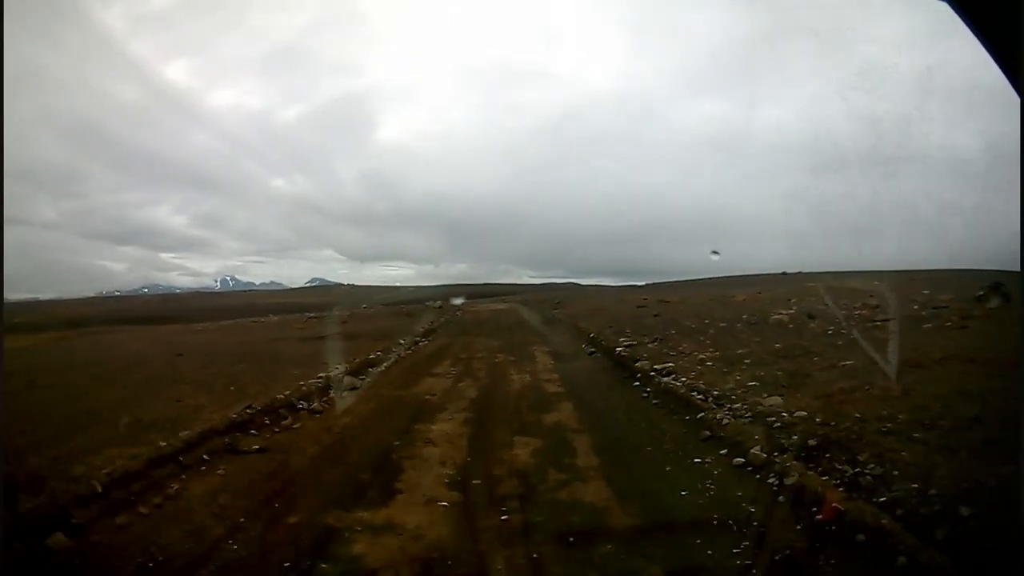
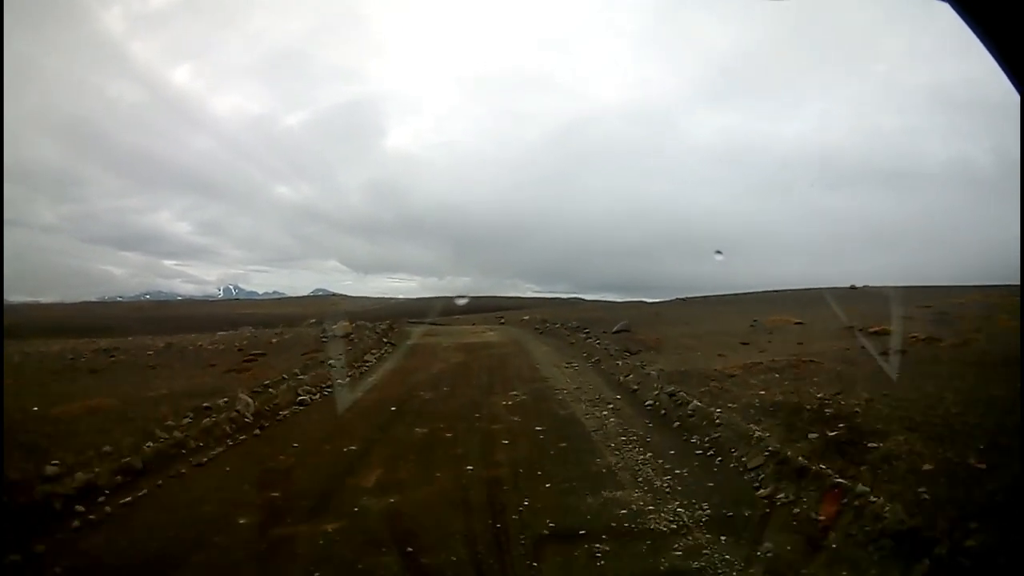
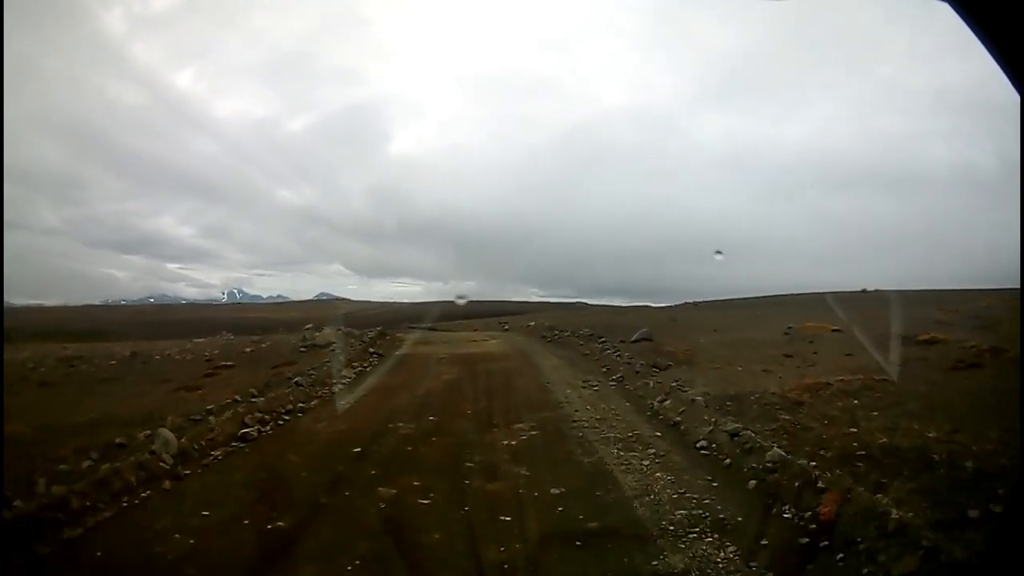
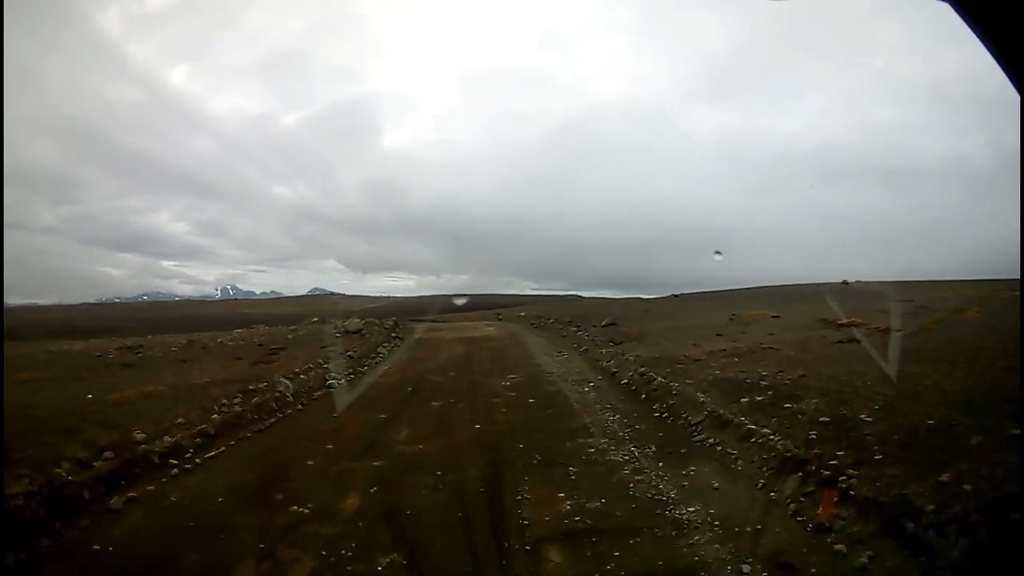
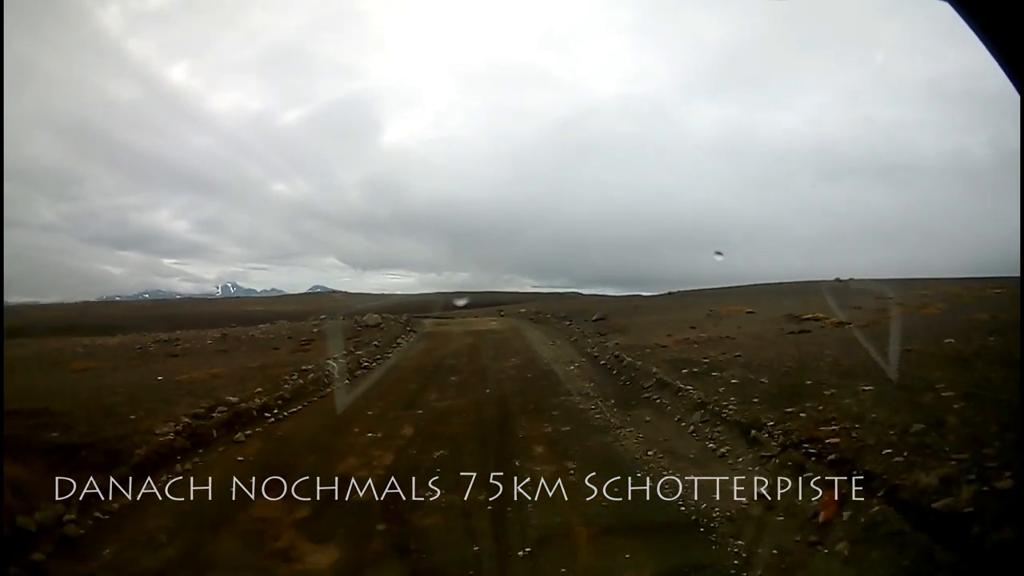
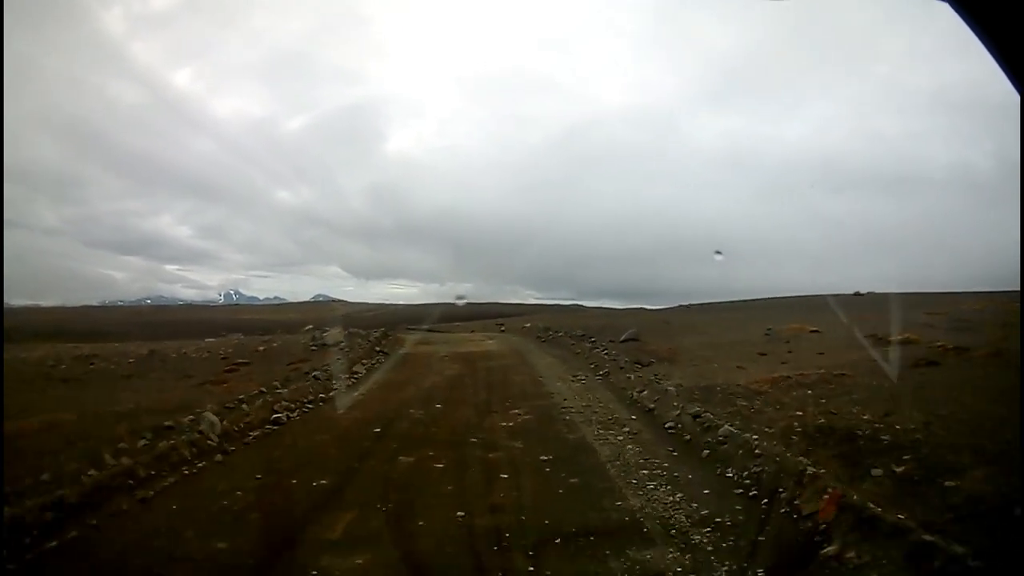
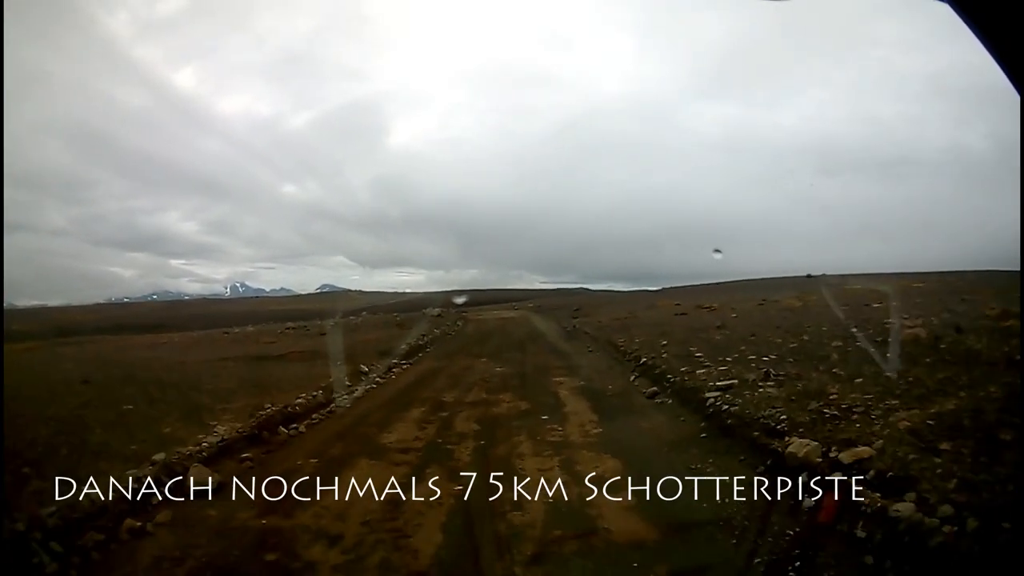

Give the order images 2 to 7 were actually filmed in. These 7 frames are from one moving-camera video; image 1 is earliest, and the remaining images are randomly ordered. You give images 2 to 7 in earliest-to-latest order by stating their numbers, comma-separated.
7, 5, 4, 2, 6, 3
